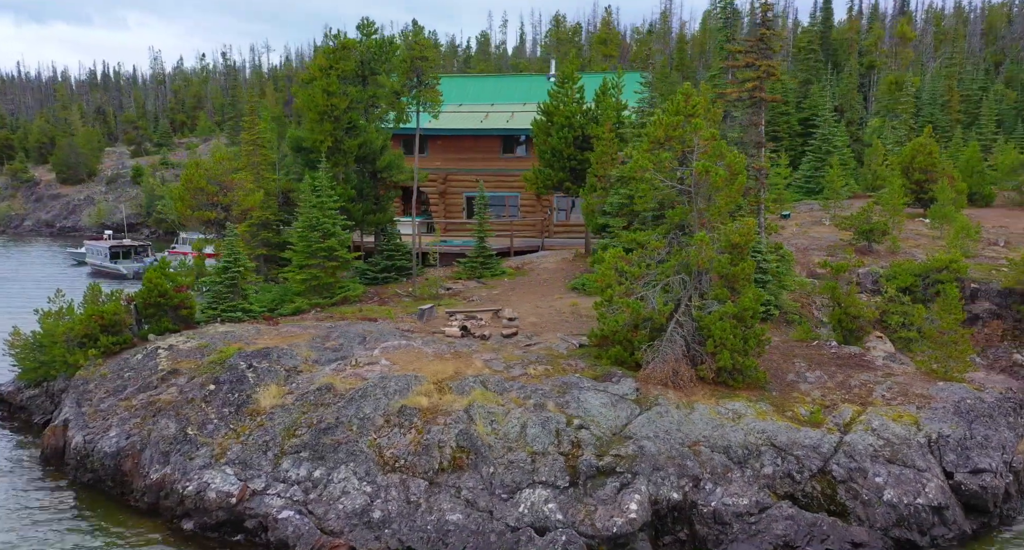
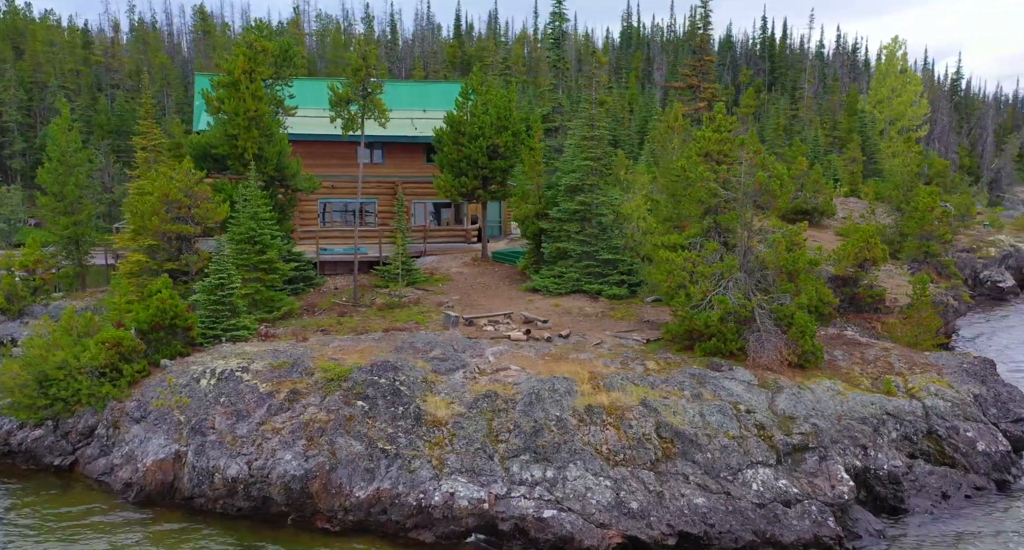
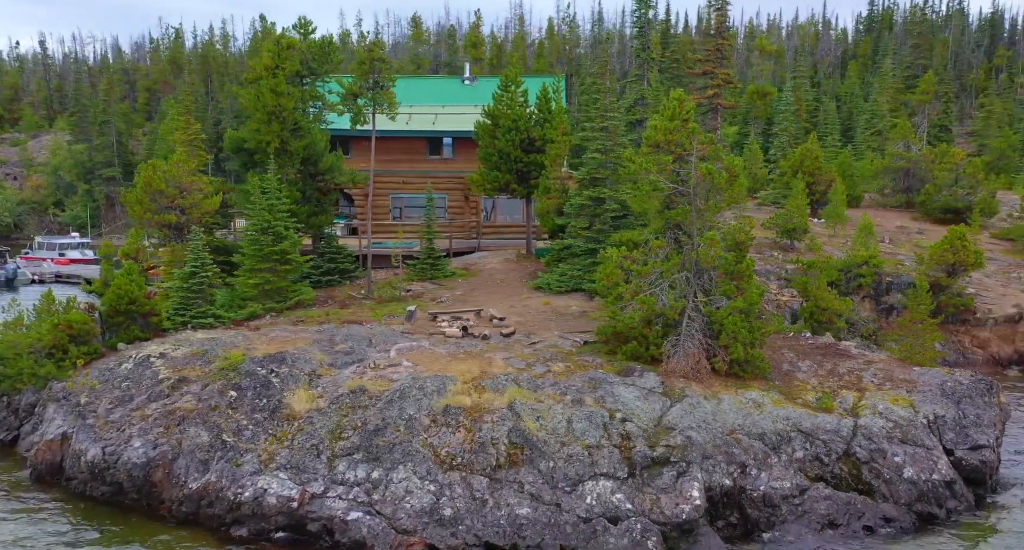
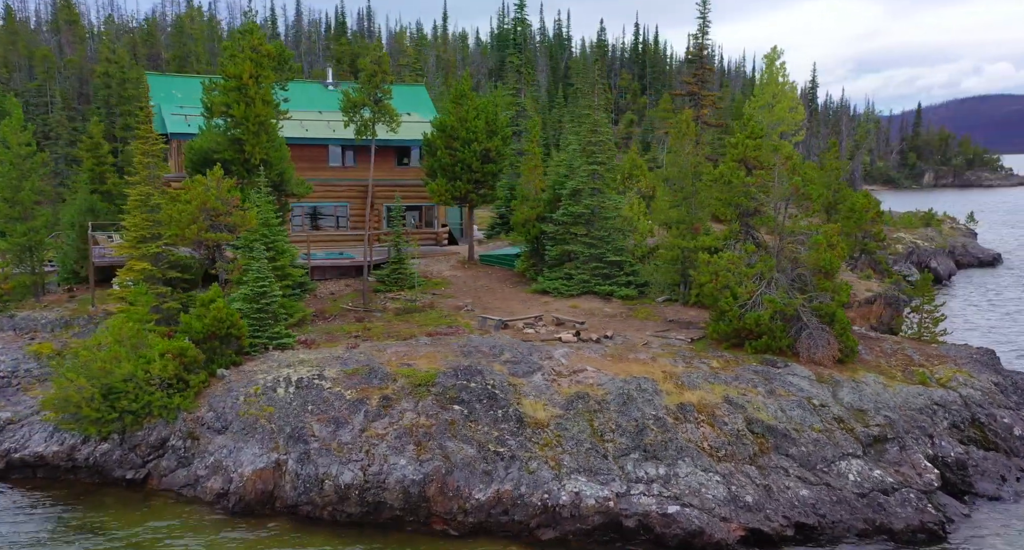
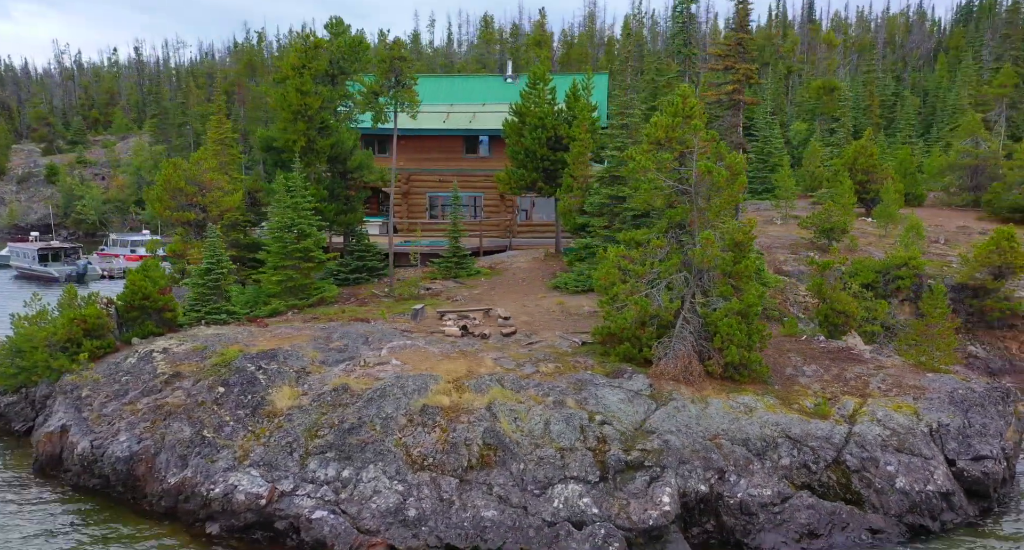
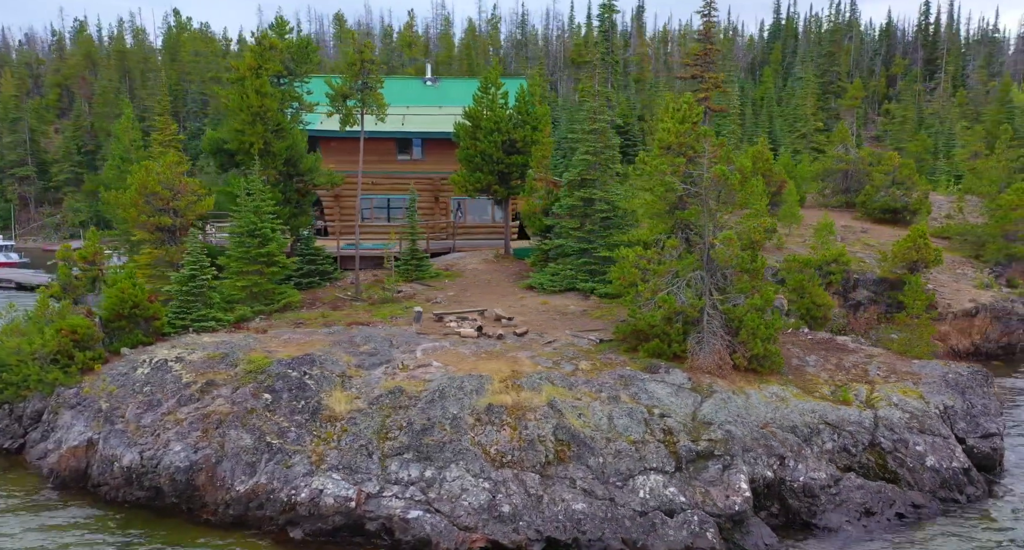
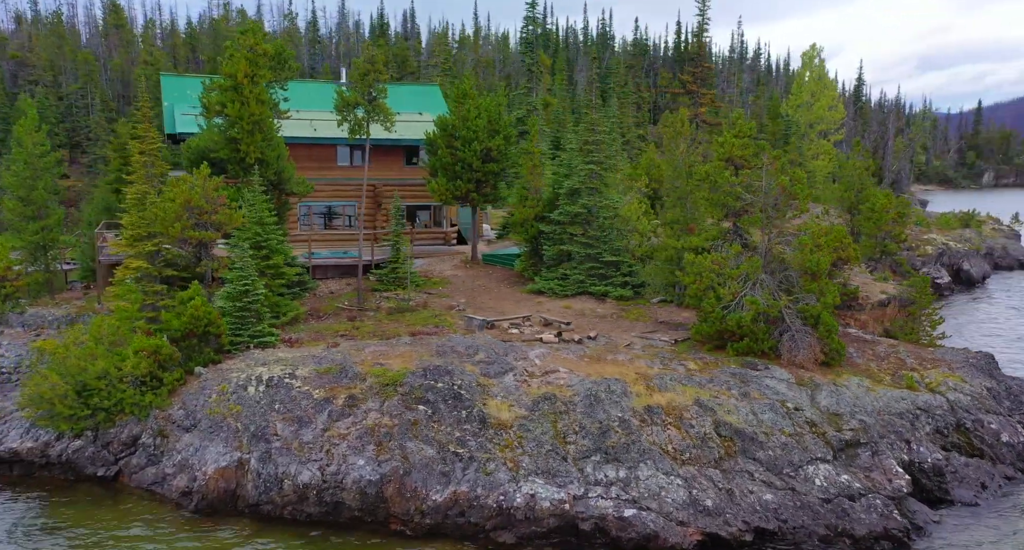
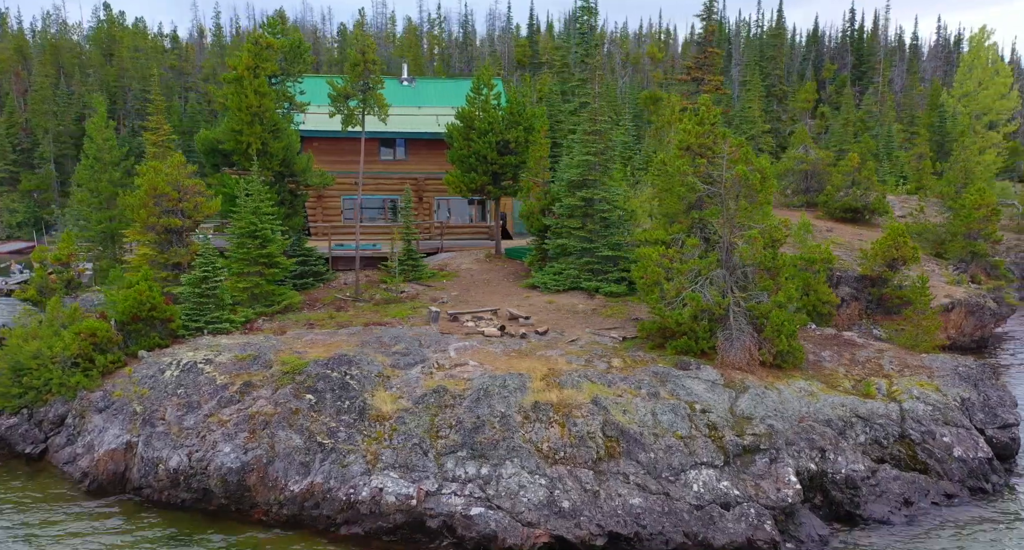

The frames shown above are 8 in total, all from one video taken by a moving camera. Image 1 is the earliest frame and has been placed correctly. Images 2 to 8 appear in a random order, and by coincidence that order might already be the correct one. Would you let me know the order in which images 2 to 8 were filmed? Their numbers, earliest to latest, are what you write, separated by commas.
5, 3, 6, 8, 2, 7, 4
